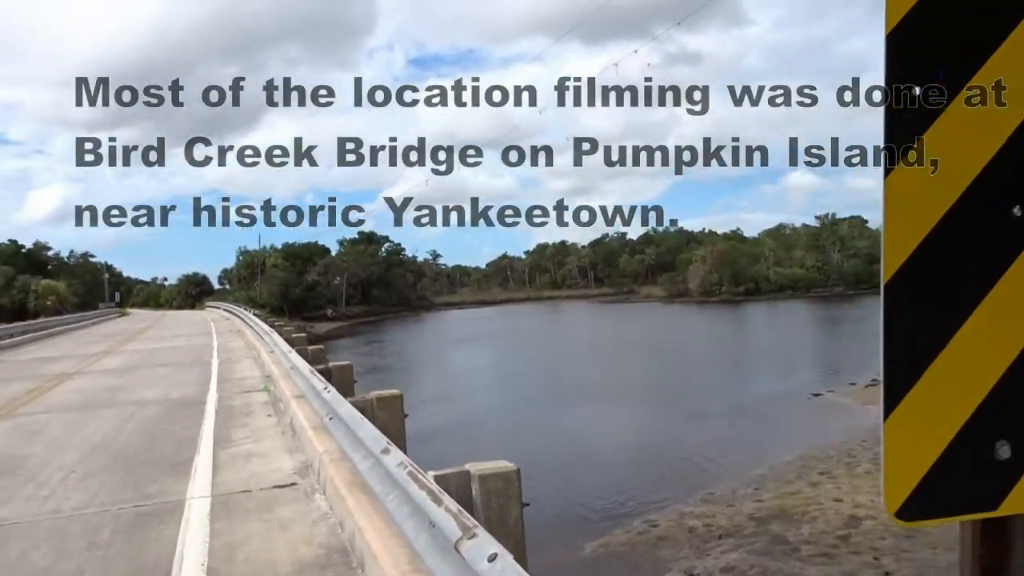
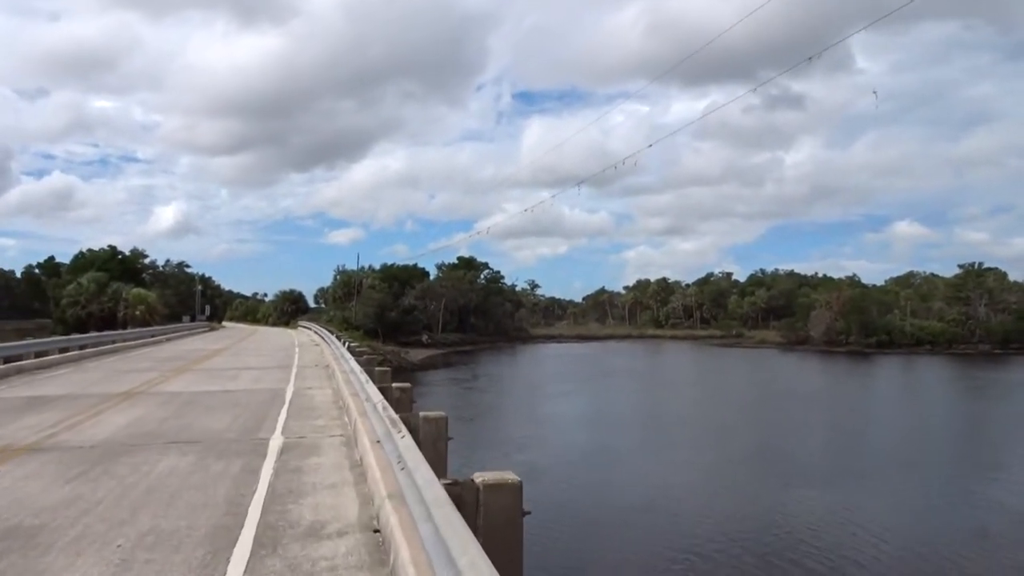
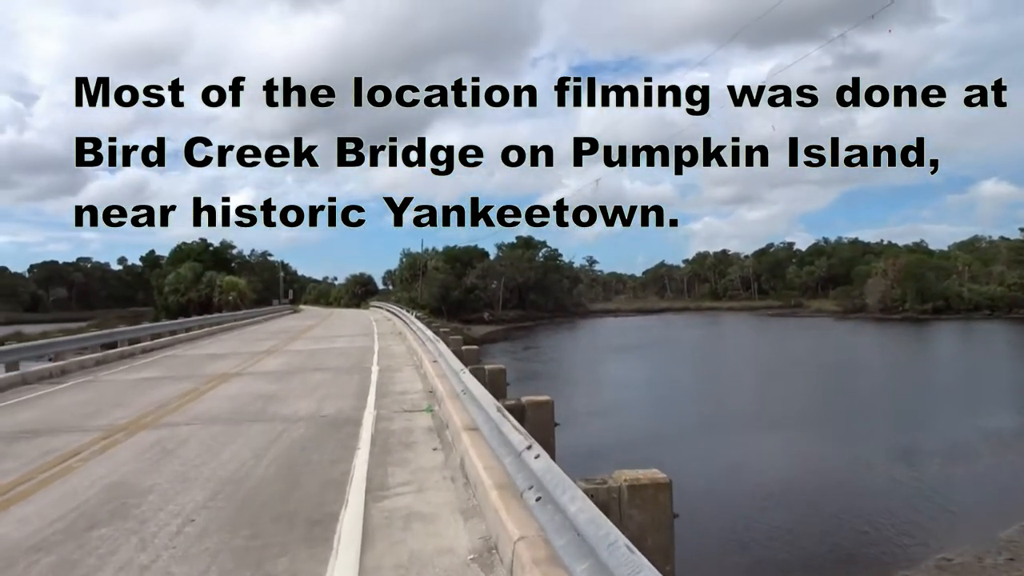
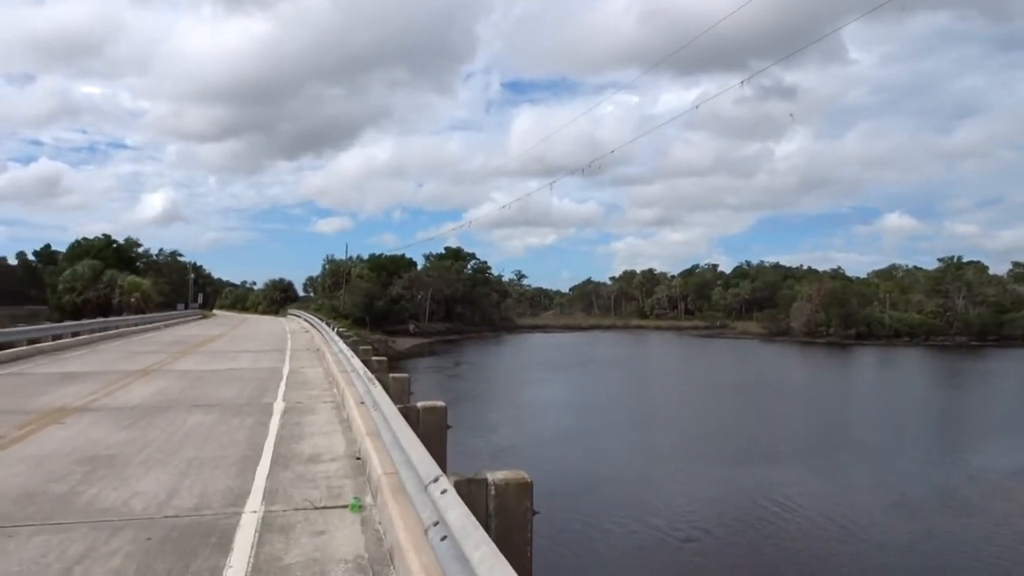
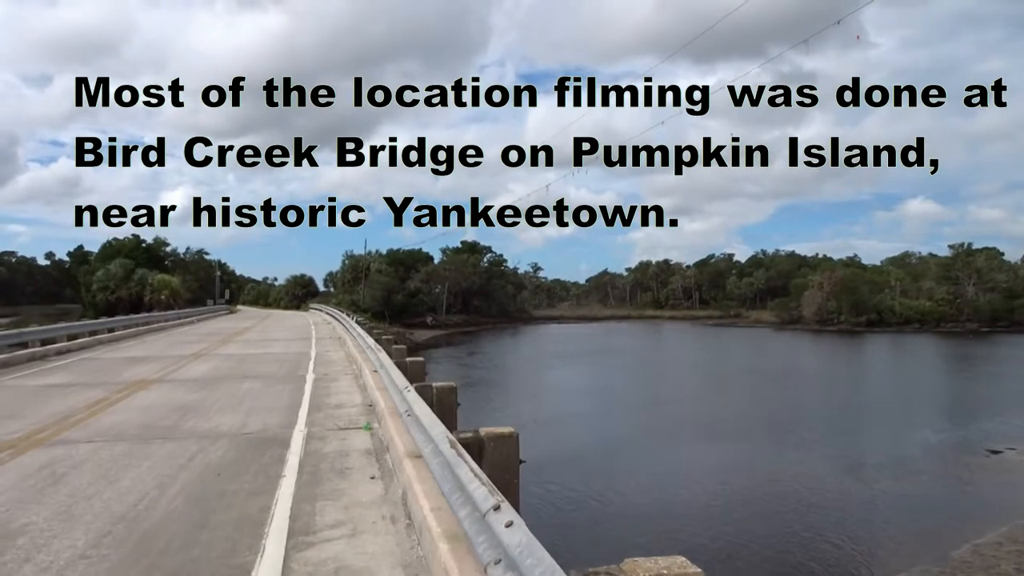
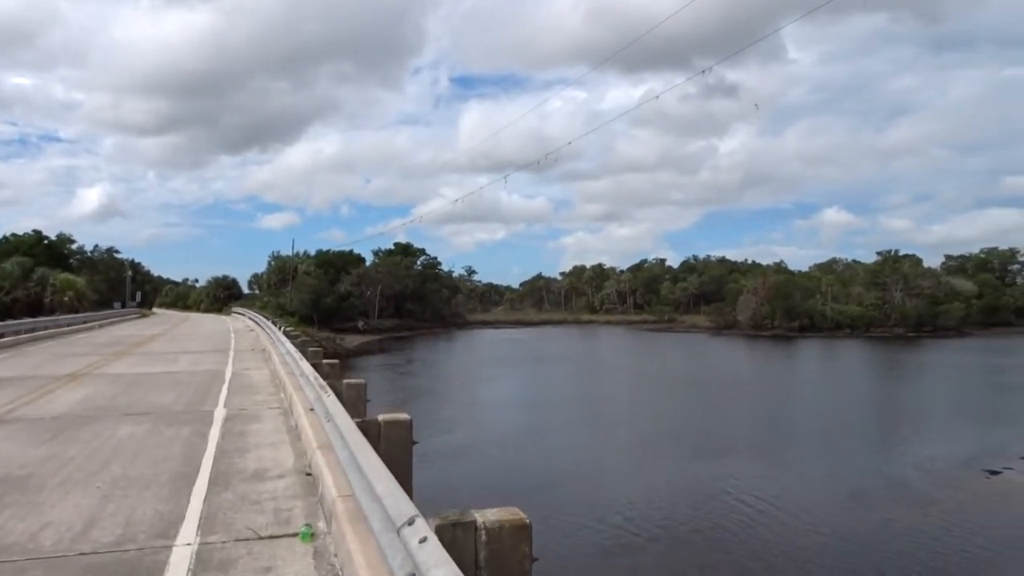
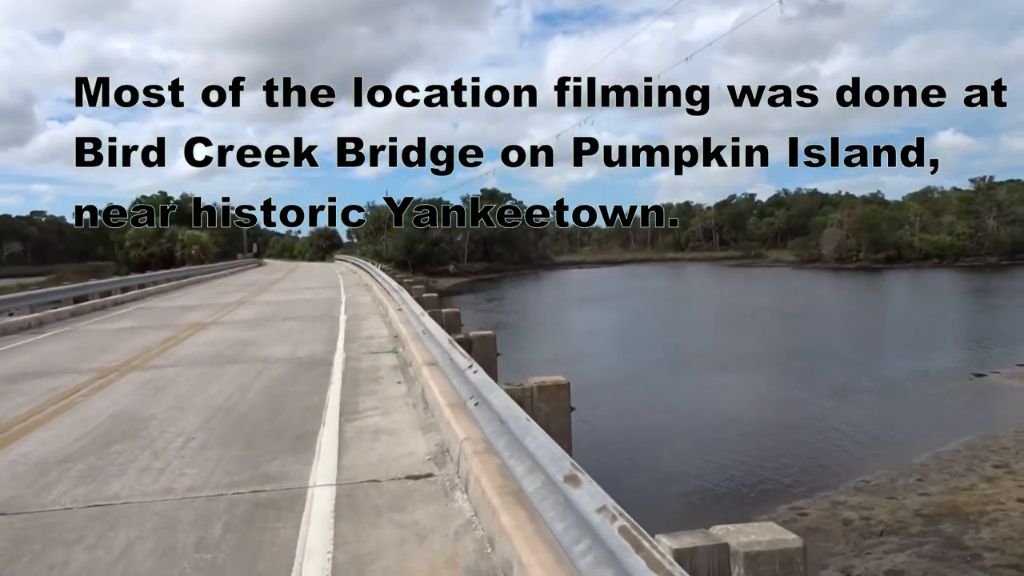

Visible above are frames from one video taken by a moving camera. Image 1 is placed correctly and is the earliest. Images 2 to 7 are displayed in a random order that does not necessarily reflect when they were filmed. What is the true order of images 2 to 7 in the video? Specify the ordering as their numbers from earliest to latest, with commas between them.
7, 3, 5, 4, 6, 2
